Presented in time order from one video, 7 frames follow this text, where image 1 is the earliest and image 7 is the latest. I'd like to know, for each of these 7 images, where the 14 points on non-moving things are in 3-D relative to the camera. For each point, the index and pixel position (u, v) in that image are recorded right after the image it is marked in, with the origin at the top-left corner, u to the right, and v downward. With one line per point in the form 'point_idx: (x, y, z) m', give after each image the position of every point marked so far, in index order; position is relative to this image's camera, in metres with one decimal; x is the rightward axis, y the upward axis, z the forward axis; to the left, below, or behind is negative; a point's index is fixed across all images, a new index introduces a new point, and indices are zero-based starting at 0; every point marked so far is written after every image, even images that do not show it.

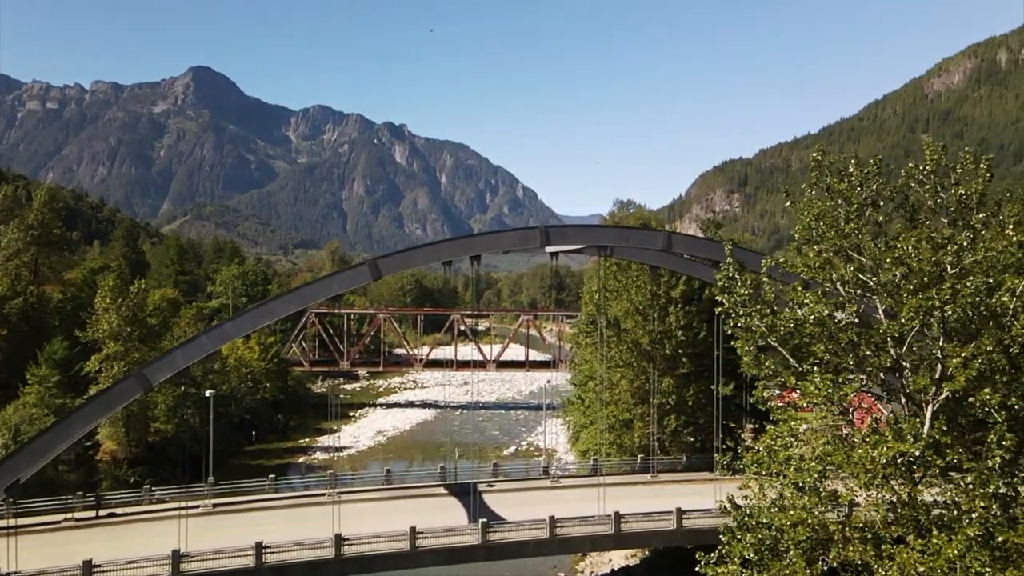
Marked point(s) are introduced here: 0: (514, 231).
0: (0.0, +1.3, +15.4) m
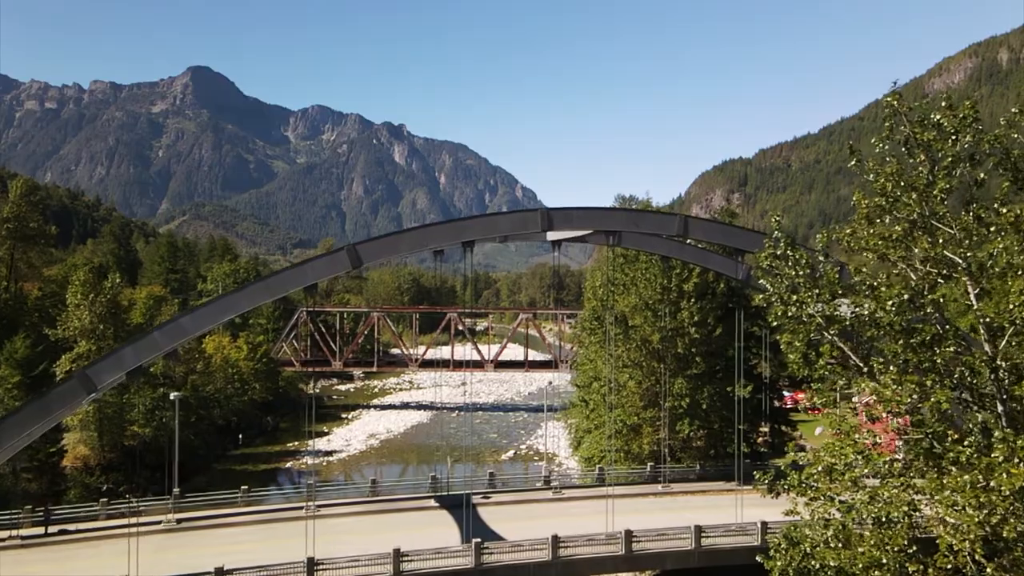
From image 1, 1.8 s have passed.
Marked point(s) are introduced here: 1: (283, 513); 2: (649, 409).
0: (0.0, +1.5, +13.7) m
1: (-5.3, -5.2, +15.7) m
2: (+4.0, -3.5, +19.5) m
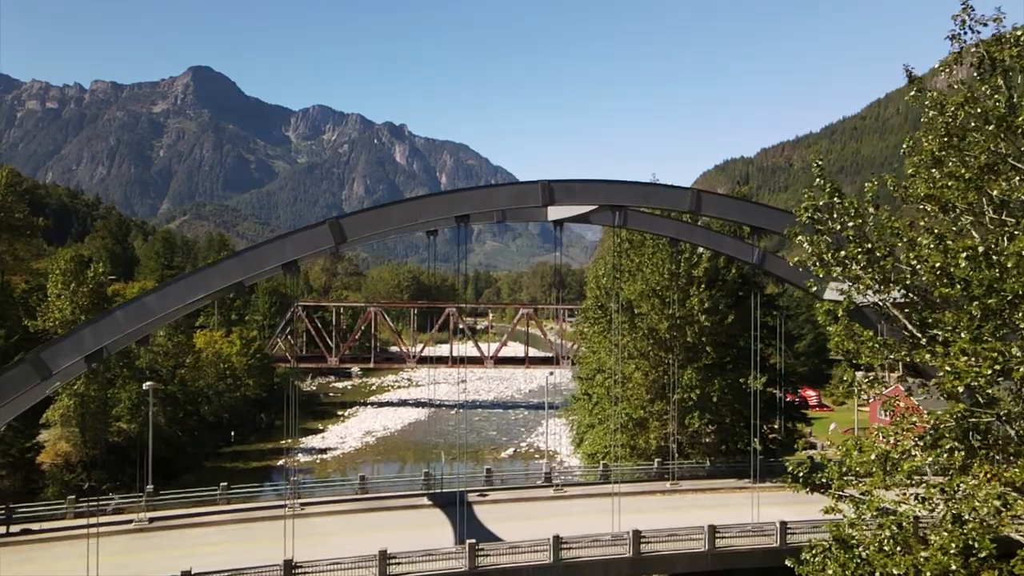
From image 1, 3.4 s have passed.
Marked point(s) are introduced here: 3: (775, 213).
0: (-0.1, +1.9, +12.6) m
1: (-5.4, -4.8, +14.6) m
2: (+4.0, -3.1, +18.4) m
3: (+5.4, +1.5, +13.8) m
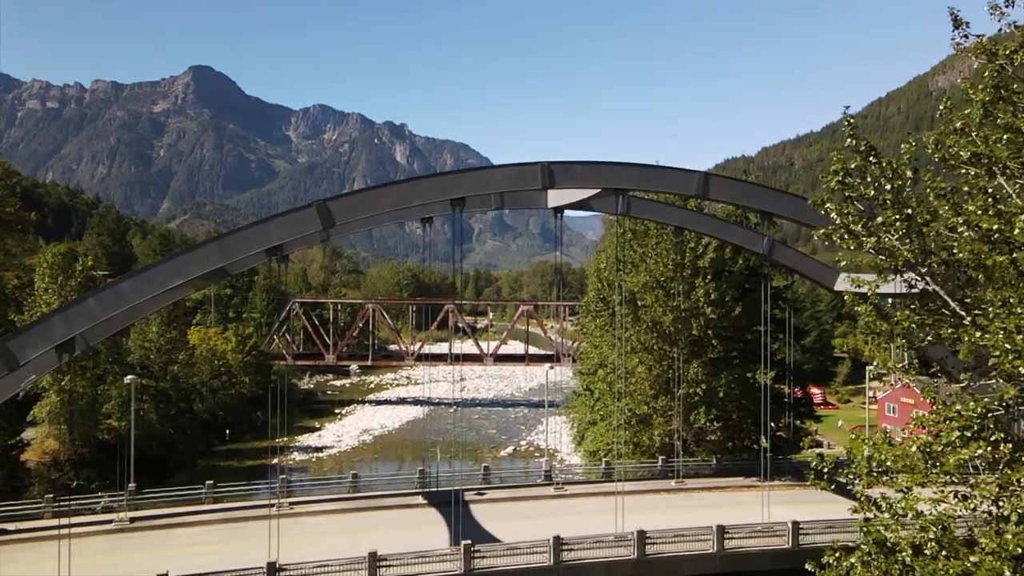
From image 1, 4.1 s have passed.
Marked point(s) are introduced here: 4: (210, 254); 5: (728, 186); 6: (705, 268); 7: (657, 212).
0: (-0.1, +2.2, +11.9) m
1: (-5.4, -4.6, +13.9) m
2: (+3.9, -2.9, +17.7) m
3: (+5.4, +1.8, +13.1) m
4: (-4.8, +0.6, +10.7) m
5: (+4.1, +2.0, +12.9) m
6: (+5.1, +0.5, +17.9) m
7: (+3.4, +1.8, +15.7) m
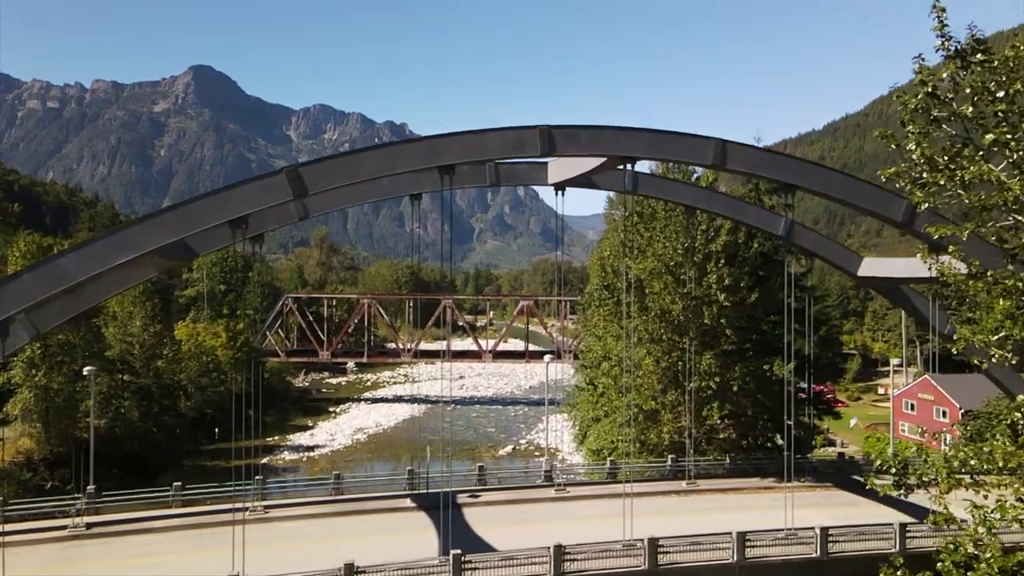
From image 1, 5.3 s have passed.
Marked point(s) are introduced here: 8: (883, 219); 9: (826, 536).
0: (-0.2, +2.5, +10.7) m
1: (-5.5, -4.3, +12.7) m
2: (+3.9, -2.5, +16.4) m
3: (+5.3, +2.1, +11.9) m
4: (-4.9, +0.9, +9.4) m
5: (+4.1, +2.3, +11.6) m
6: (+5.1, +0.9, +16.6) m
7: (+3.3, +2.1, +14.4) m
8: (+6.7, +1.3, +12.2) m
9: (+5.1, -4.0, +10.9) m
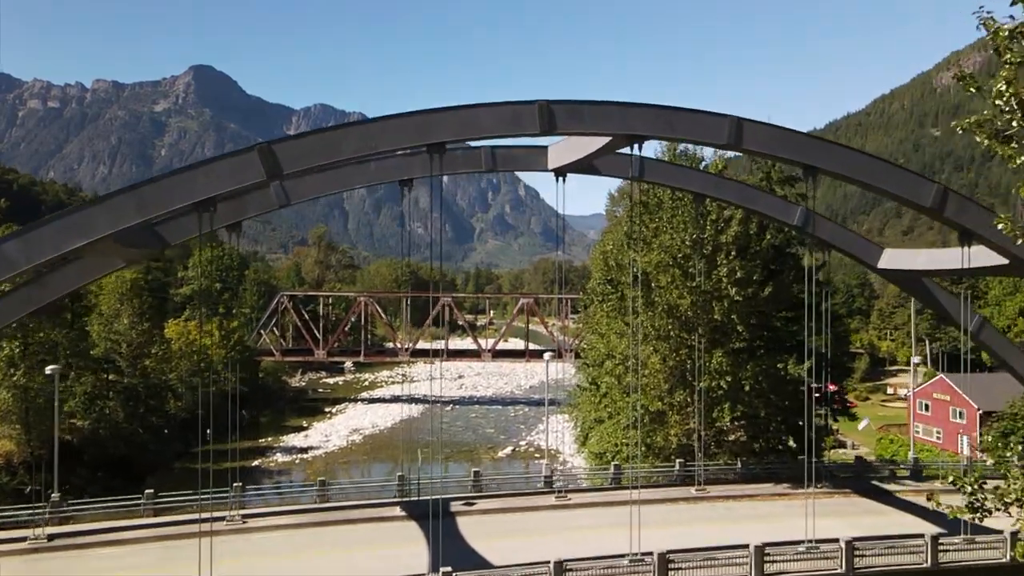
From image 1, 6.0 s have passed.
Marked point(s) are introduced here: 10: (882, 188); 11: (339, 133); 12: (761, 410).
0: (-0.2, +2.6, +9.7) m
1: (-5.5, -4.1, +11.7) m
2: (+3.8, -2.4, +15.5) m
3: (+5.3, +2.3, +10.9) m
4: (-4.9, +1.0, +8.5) m
5: (+4.0, +2.4, +10.7) m
6: (+5.0, +1.0, +15.7) m
7: (+3.3, +2.3, +13.5) m
8: (+6.7, +1.4, +11.3) m
9: (+5.1, -3.9, +10.0) m
10: (+6.1, +1.7, +11.1) m
11: (-2.4, +2.1, +9.2) m
12: (+5.7, -2.8, +15.3) m
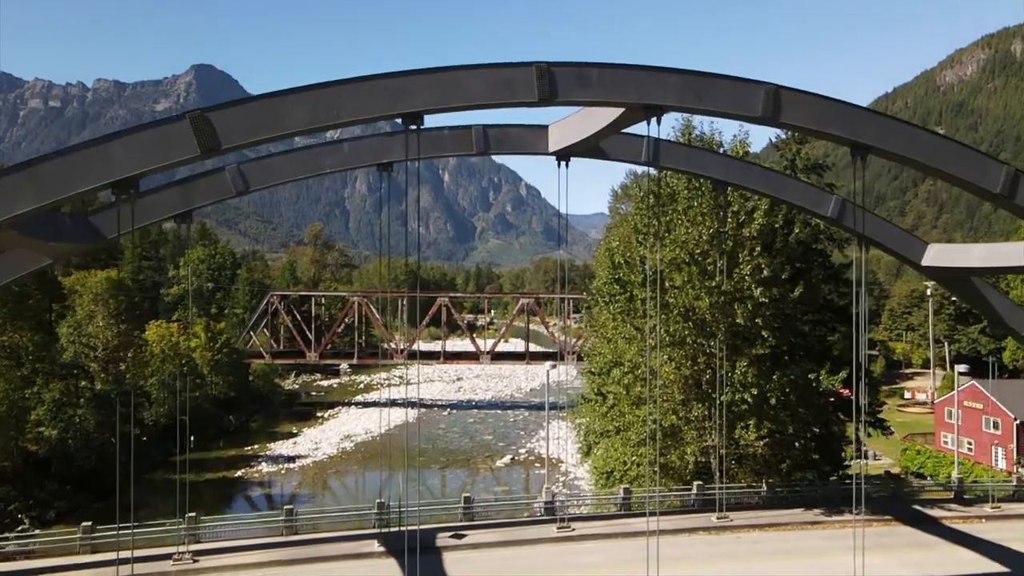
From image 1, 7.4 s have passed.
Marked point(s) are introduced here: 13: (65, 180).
0: (-0.3, +2.6, +8.1) m
1: (-5.6, -4.1, +10.1) m
2: (+3.7, -2.4, +13.8) m
3: (+5.2, +2.3, +9.2) m
4: (-5.0, +1.0, +6.8) m
5: (+3.9, +2.4, +9.0) m
6: (+4.9, +1.0, +14.0) m
7: (+3.2, +2.3, +11.8) m
8: (+6.6, +1.4, +9.6) m
9: (+5.0, -3.9, +8.3) m
10: (+6.0, +1.6, +9.4) m
11: (-2.4, +2.1, +7.5) m
12: (+5.6, -2.8, +13.6) m
13: (-4.6, +1.1, +7.0) m
